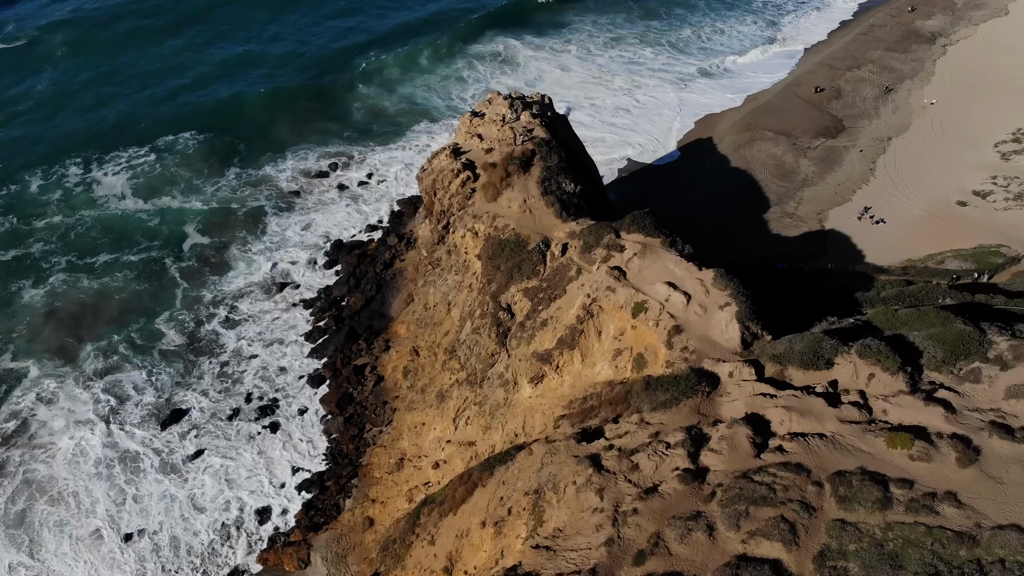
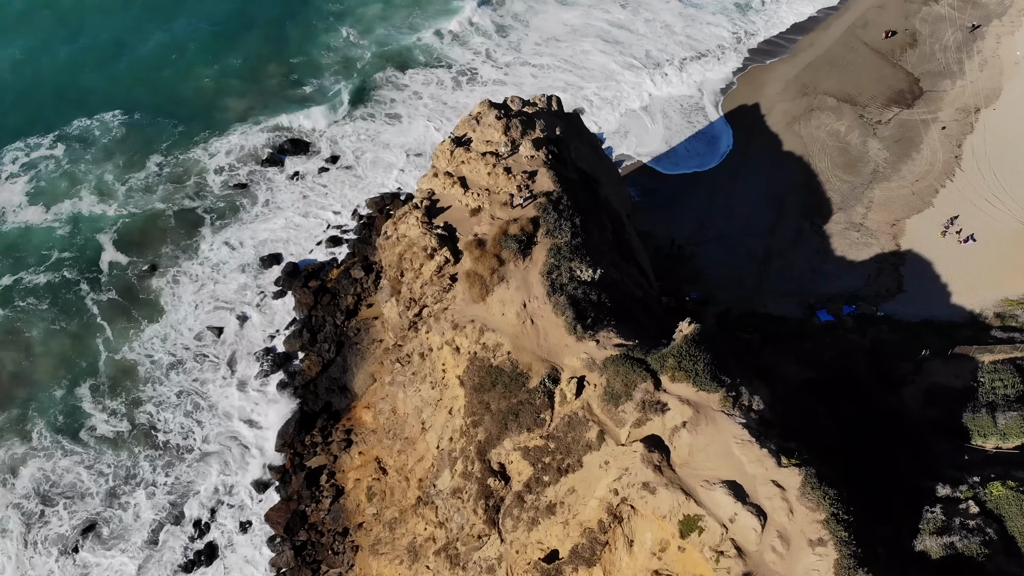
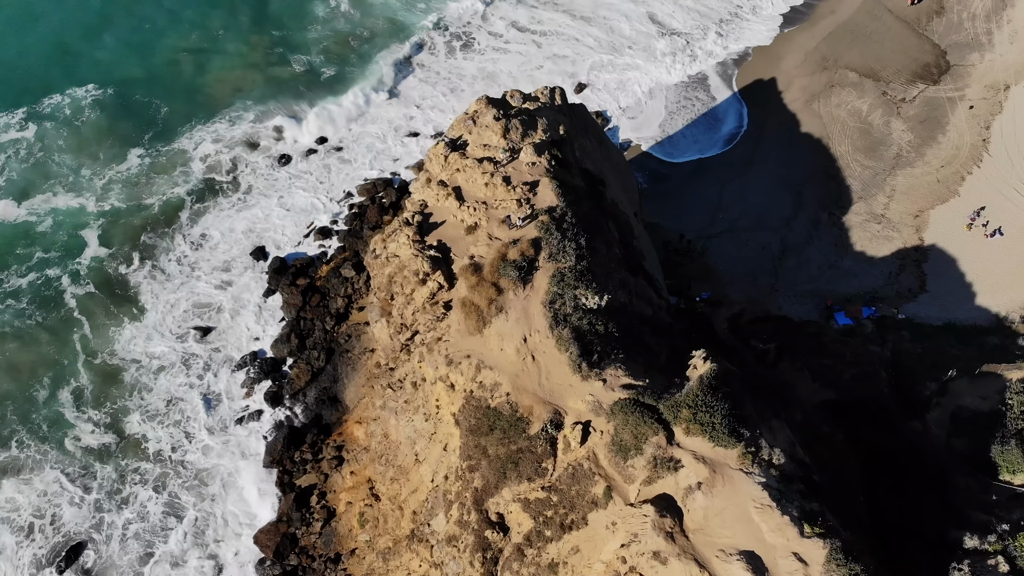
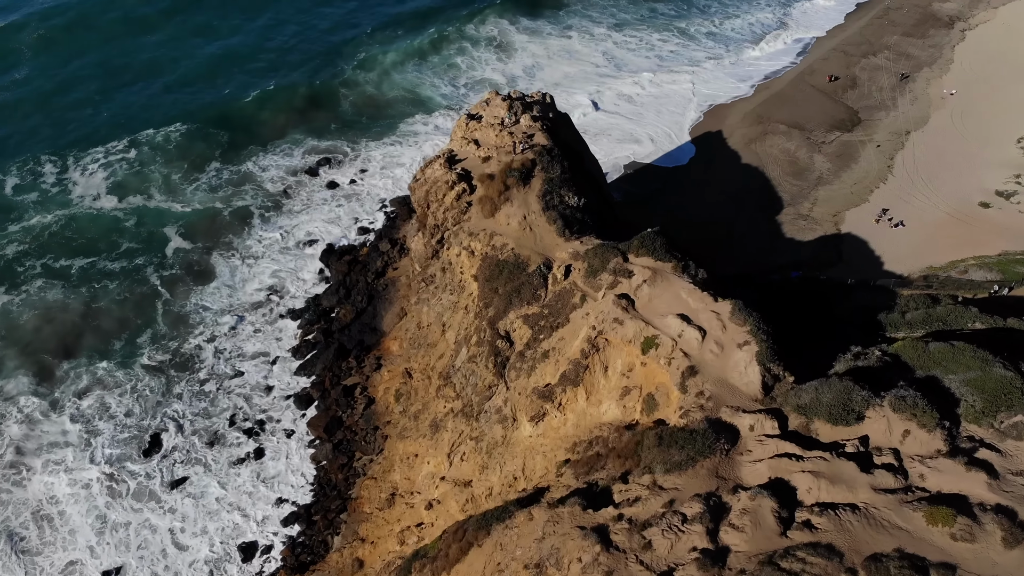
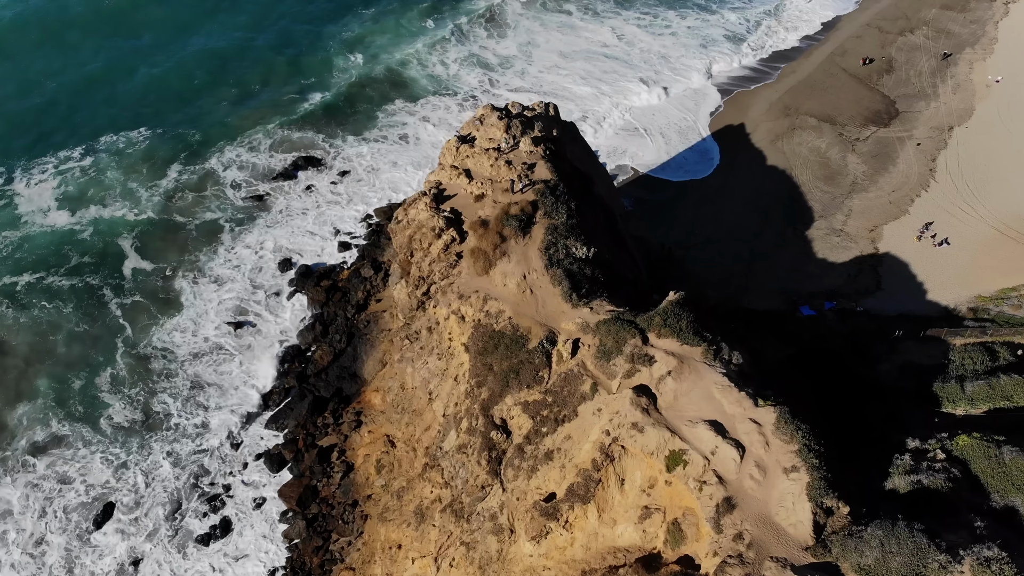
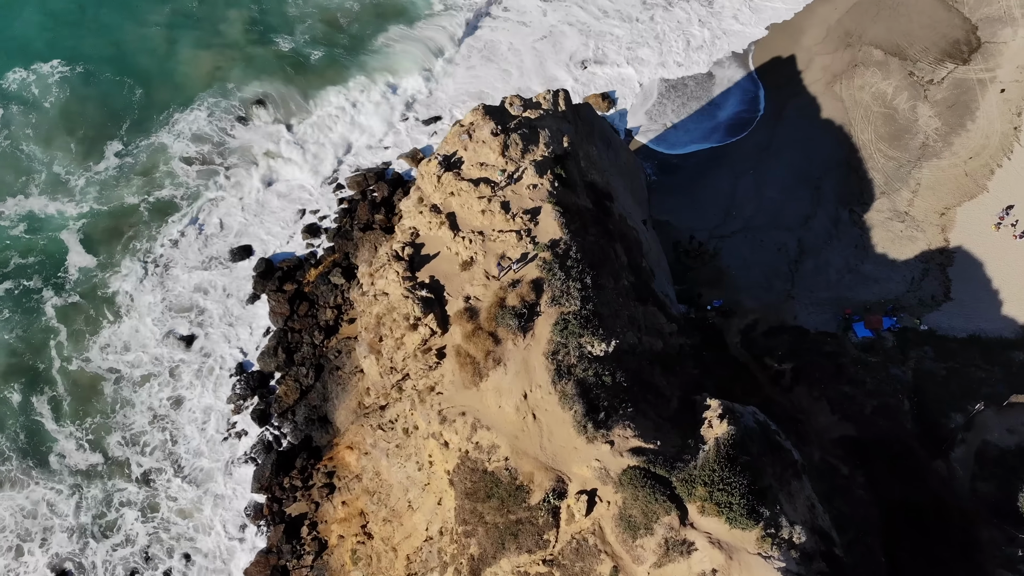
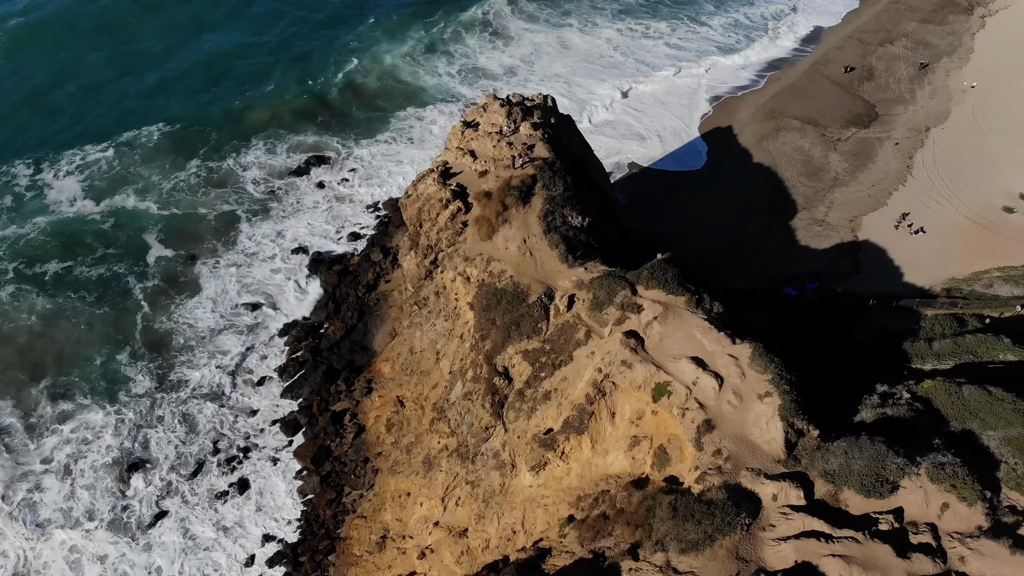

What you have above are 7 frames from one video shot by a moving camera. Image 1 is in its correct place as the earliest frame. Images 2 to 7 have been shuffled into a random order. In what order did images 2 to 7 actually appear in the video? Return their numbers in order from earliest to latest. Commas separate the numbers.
4, 7, 5, 2, 3, 6
